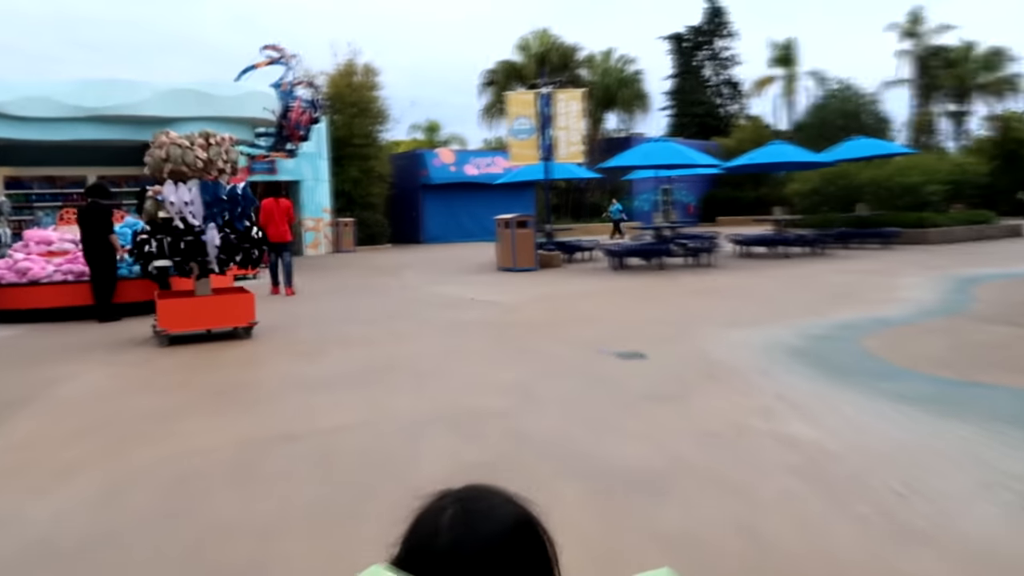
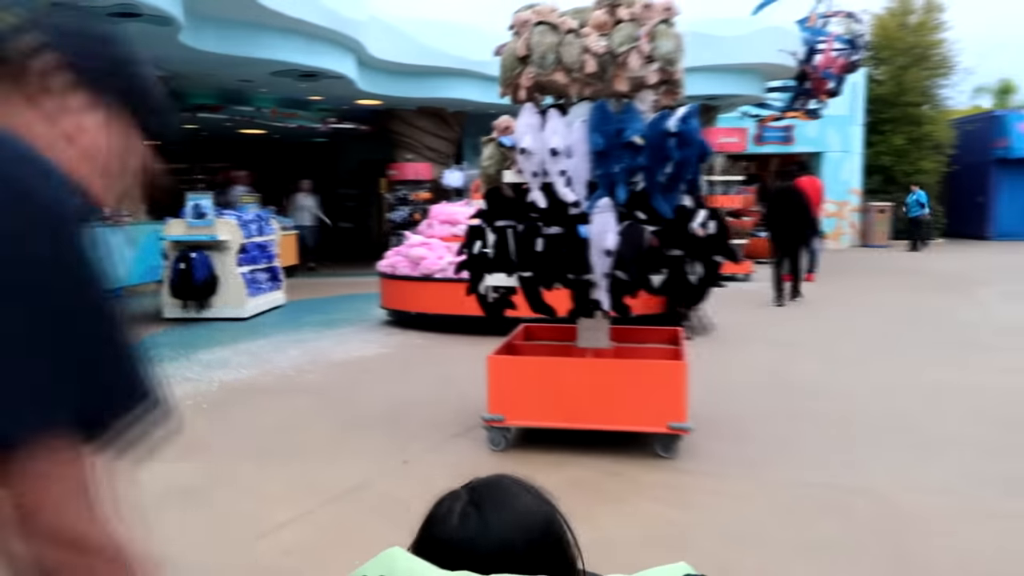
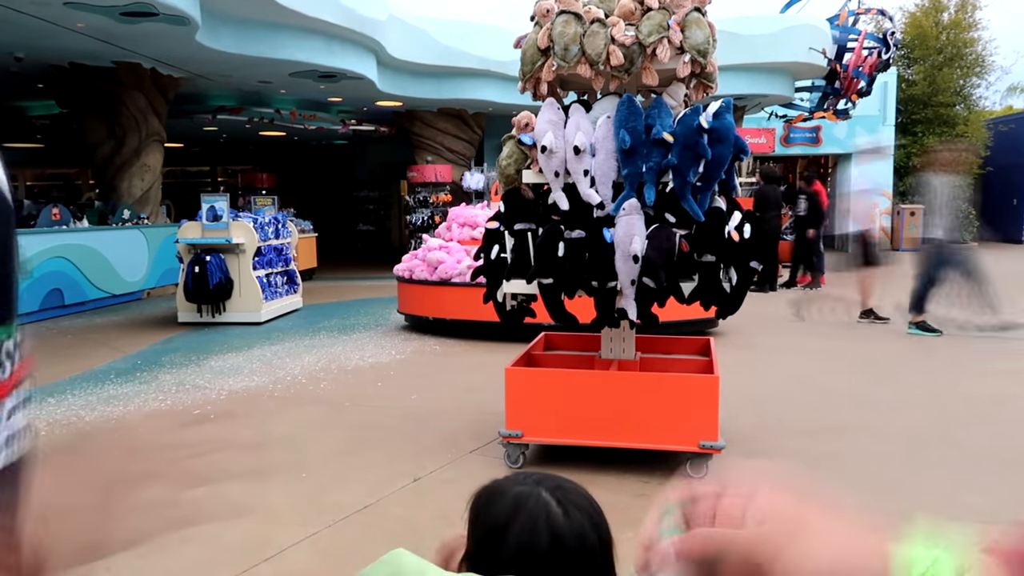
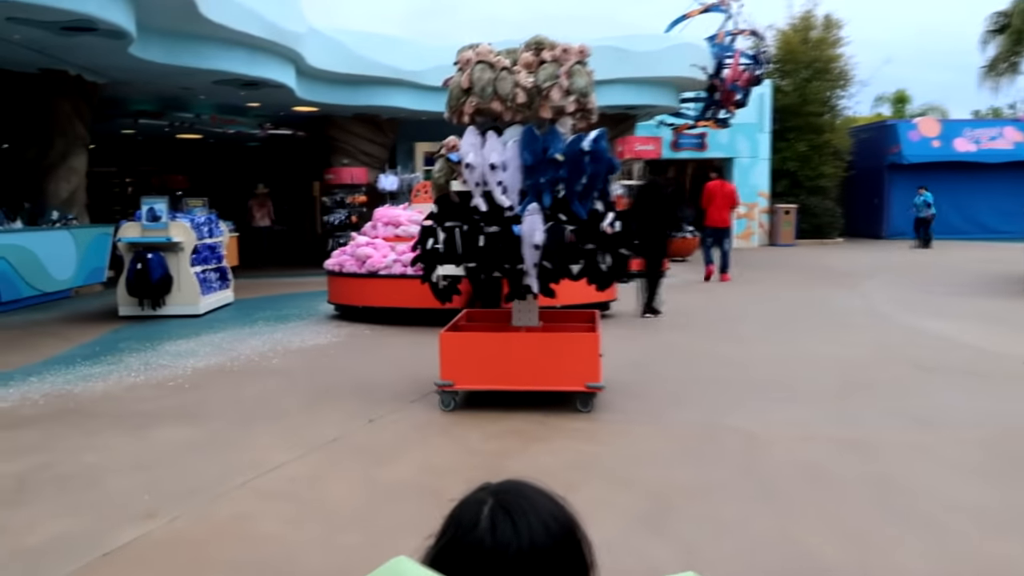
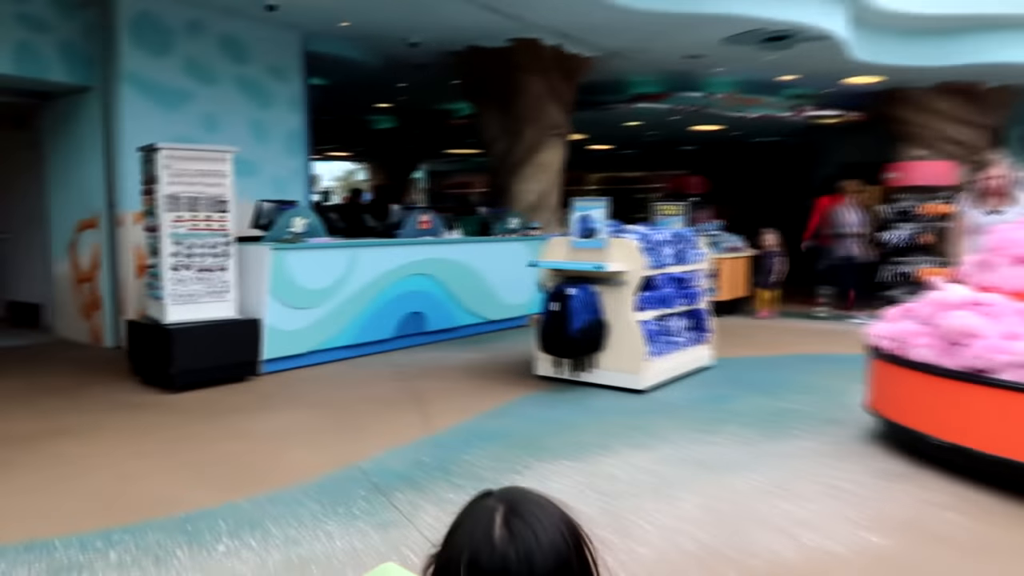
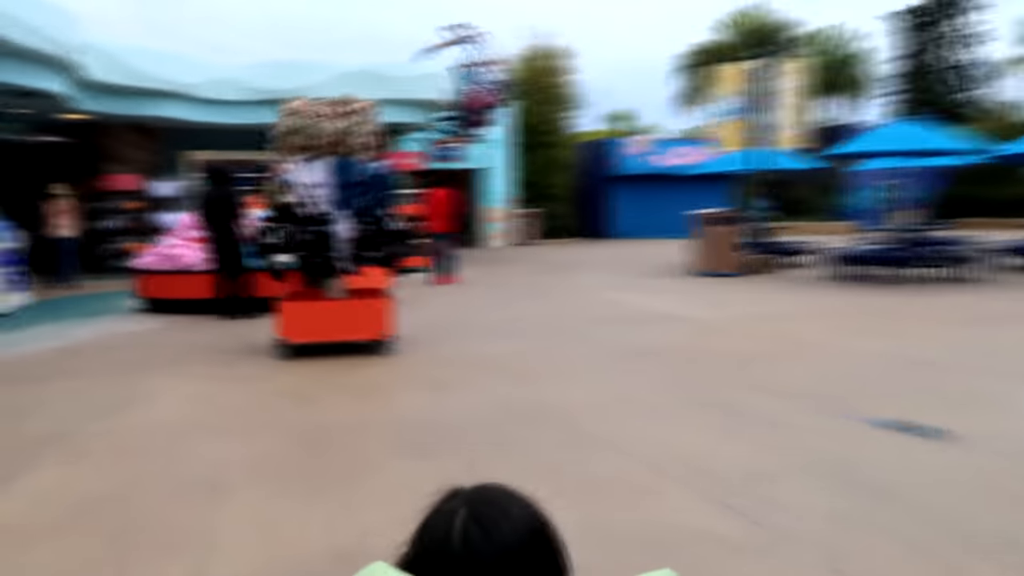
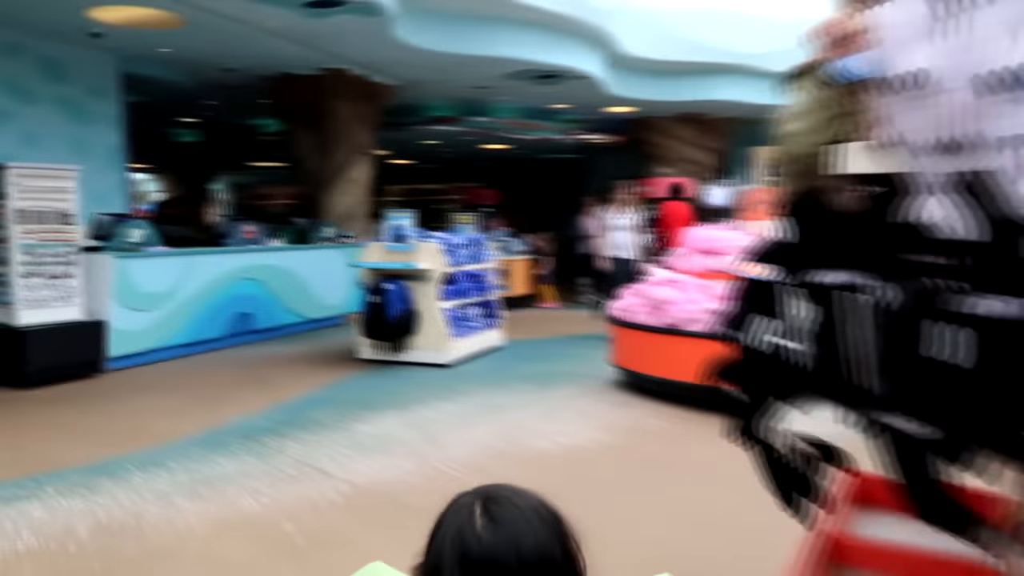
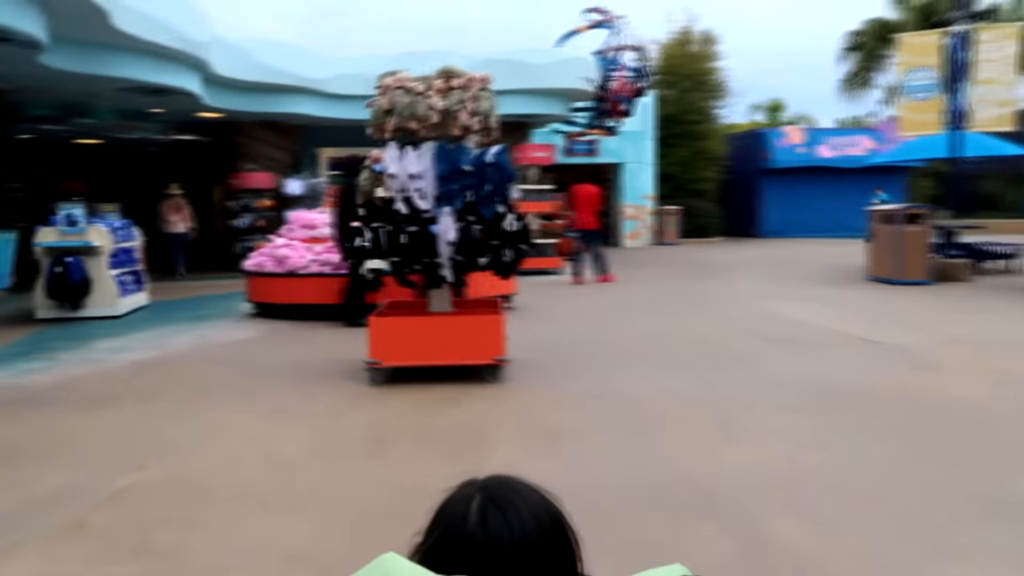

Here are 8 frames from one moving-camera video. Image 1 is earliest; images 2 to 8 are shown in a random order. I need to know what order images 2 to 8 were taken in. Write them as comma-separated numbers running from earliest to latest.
6, 8, 4, 2, 3, 7, 5
